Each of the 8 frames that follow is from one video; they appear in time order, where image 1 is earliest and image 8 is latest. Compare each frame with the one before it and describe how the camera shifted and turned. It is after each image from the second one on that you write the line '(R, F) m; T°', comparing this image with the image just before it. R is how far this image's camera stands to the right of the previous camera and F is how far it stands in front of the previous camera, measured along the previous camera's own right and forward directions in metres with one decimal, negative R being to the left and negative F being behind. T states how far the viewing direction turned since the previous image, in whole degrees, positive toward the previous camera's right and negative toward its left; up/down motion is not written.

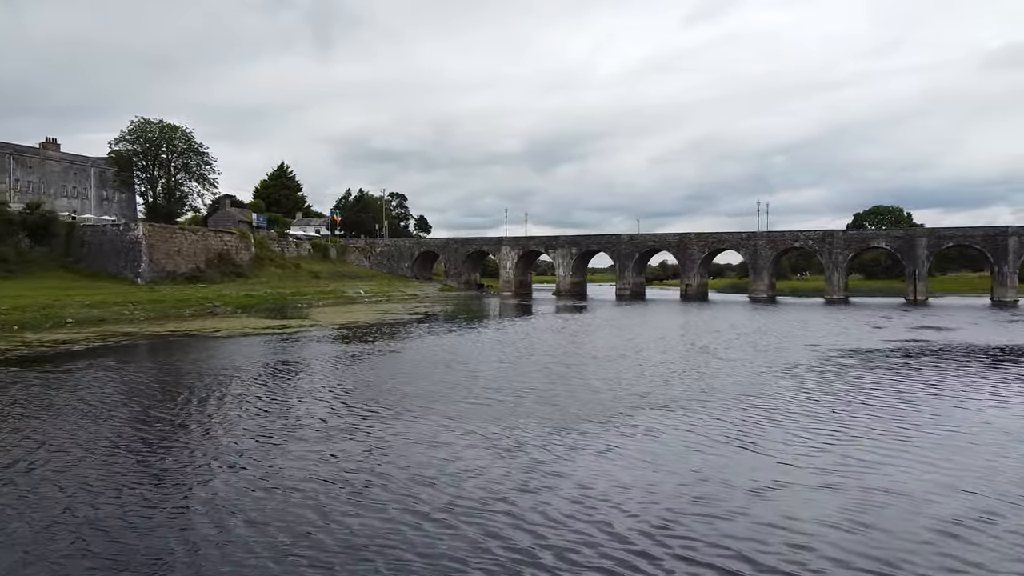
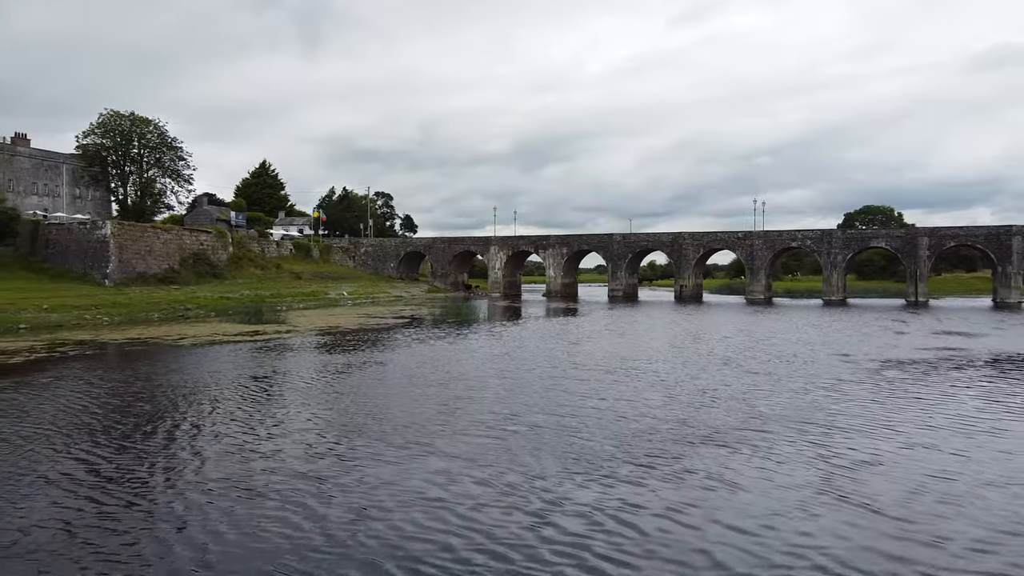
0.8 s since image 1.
(-0.5, +2.6) m; +1°
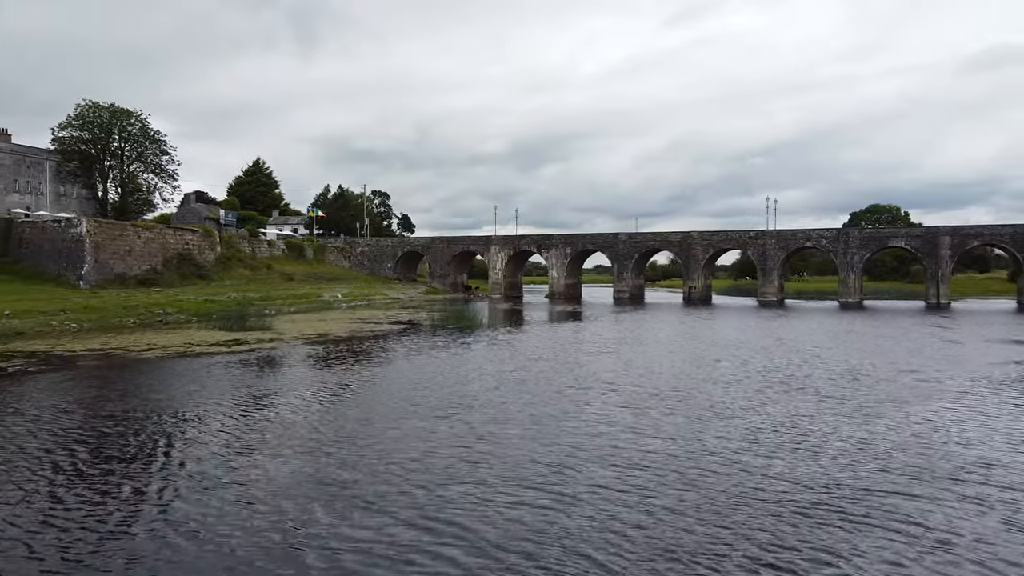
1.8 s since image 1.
(-0.5, +3.3) m; 0°
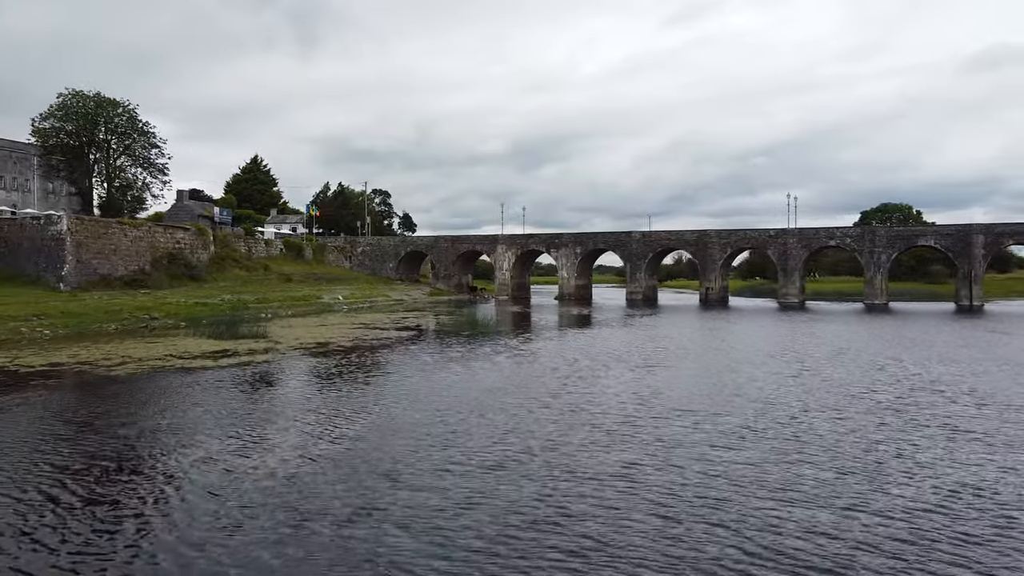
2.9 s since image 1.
(-1.0, +3.4) m; 0°
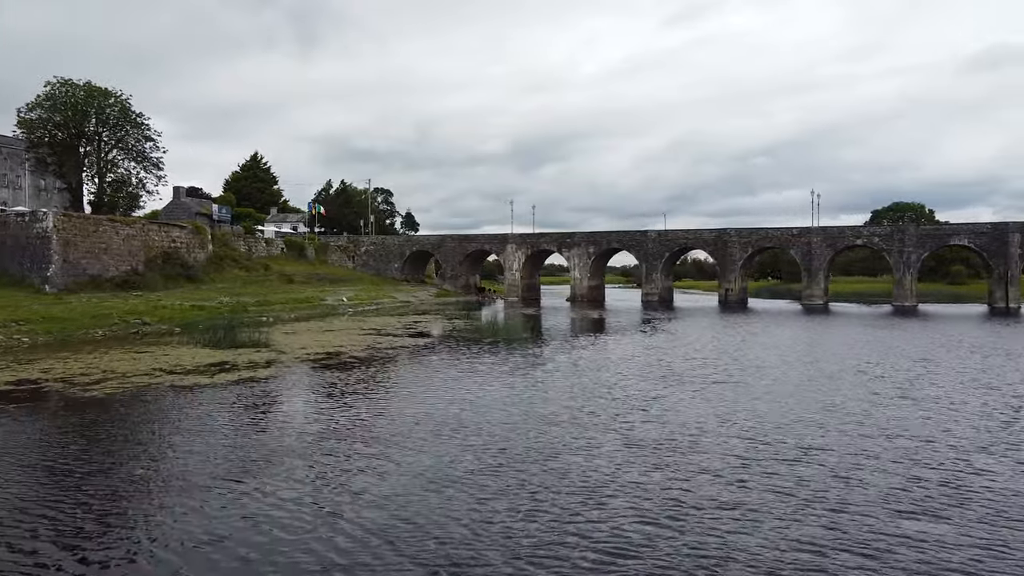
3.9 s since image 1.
(-1.2, +3.0) m; 0°
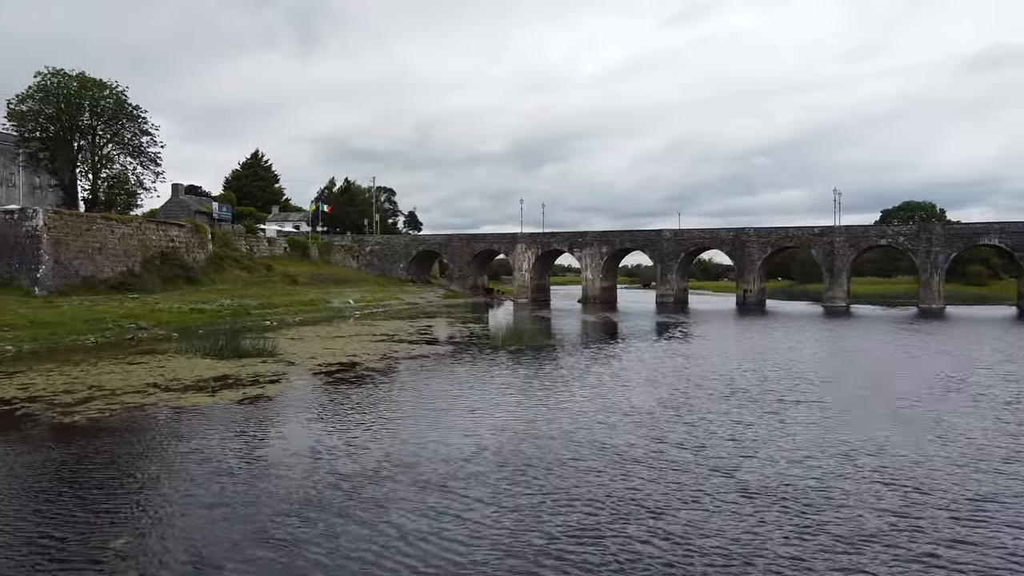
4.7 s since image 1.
(-1.1, +2.4) m; 0°
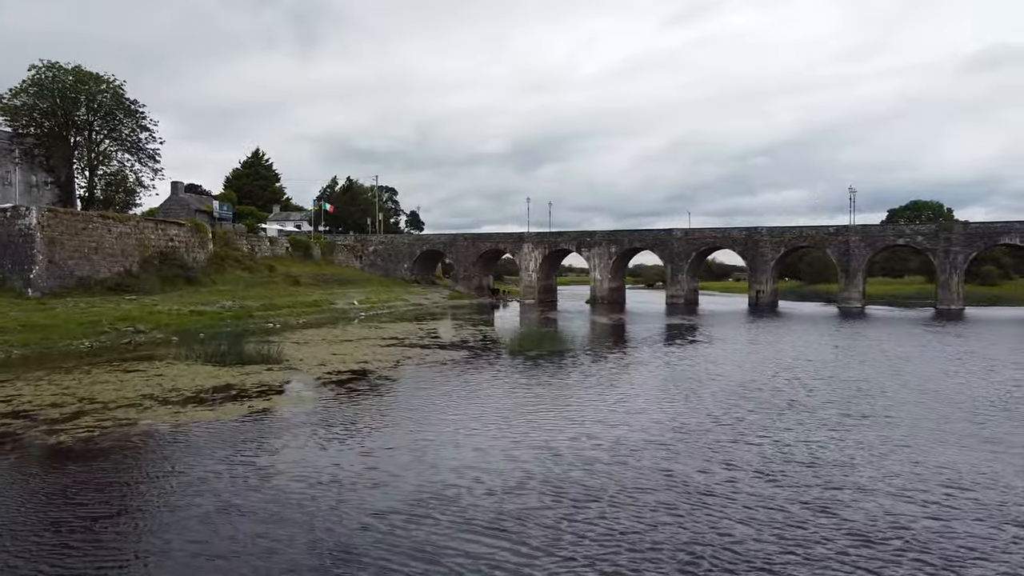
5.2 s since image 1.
(-0.7, +1.5) m; 0°
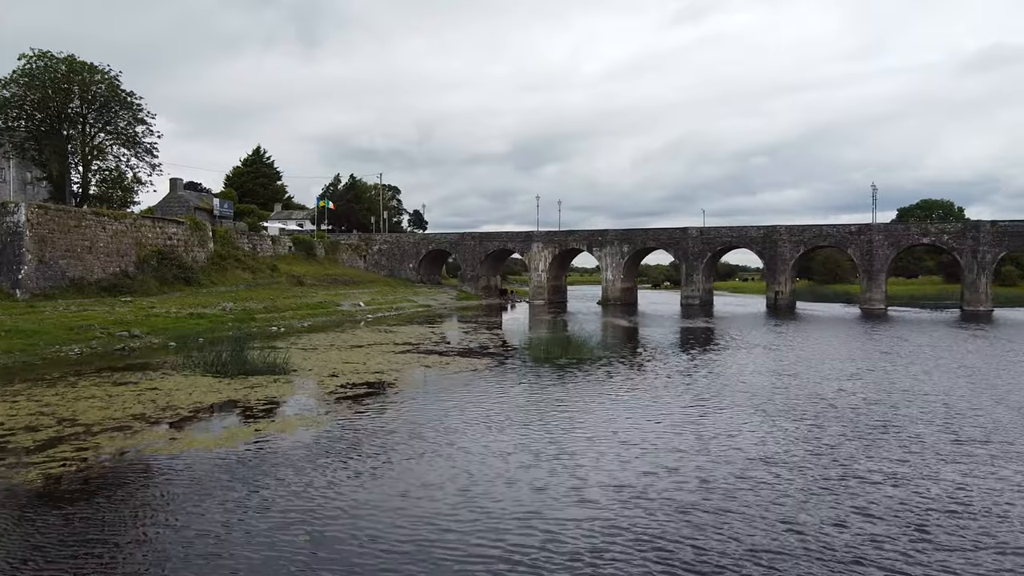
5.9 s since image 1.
(-1.0, +2.2) m; 0°
